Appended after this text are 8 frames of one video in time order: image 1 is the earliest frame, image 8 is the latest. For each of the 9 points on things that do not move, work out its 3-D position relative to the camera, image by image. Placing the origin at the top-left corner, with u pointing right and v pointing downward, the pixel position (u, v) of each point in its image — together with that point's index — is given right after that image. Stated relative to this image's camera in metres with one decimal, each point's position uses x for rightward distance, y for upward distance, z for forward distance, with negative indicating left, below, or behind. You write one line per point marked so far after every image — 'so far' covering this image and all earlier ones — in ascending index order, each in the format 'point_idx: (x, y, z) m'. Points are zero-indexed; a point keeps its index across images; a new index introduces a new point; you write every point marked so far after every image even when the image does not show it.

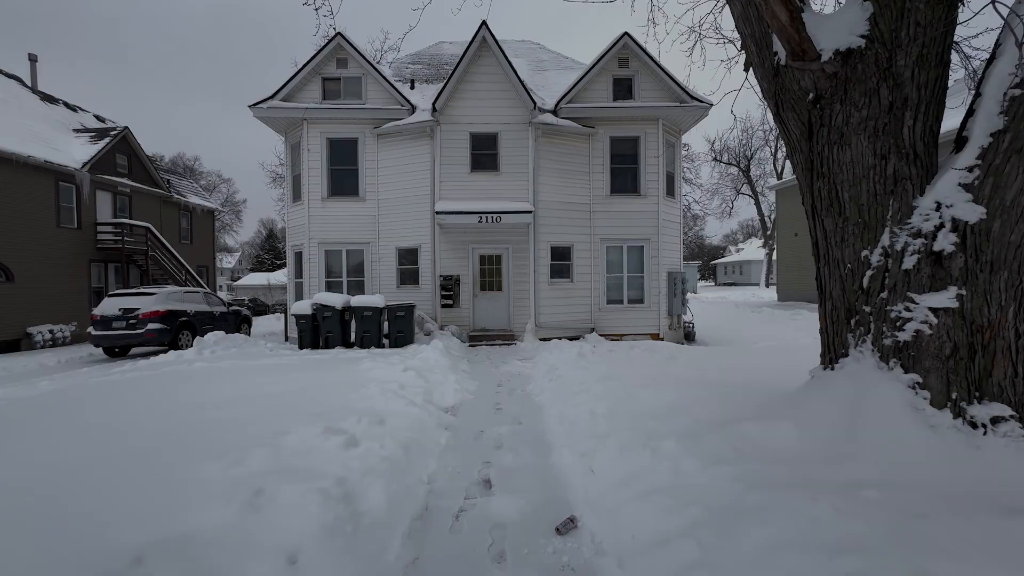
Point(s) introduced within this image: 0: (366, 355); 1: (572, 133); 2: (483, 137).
0: (-2.3, -1.1, +7.9) m
1: (+1.4, +3.5, +11.1) m
2: (-0.7, +3.3, +10.9) m
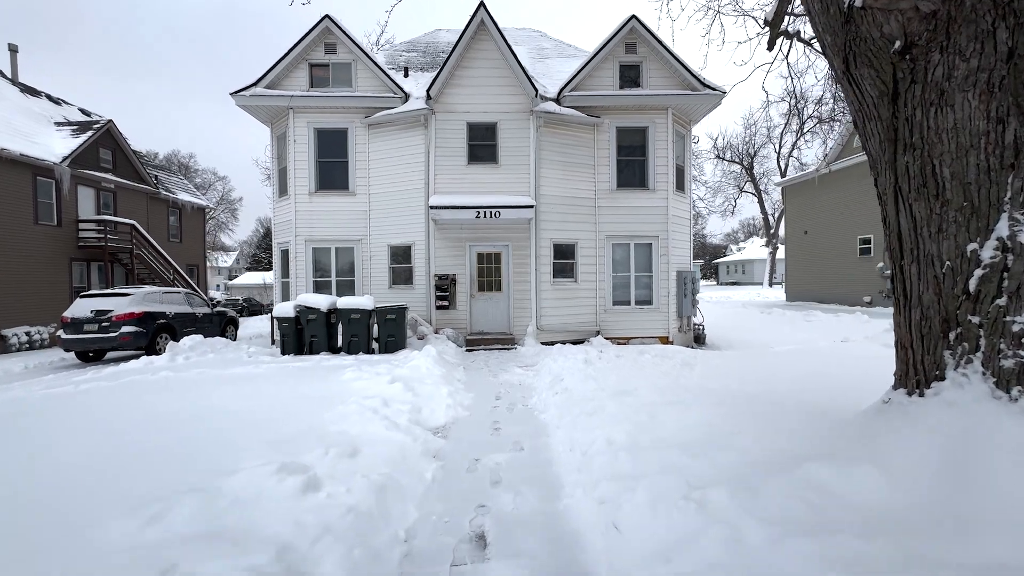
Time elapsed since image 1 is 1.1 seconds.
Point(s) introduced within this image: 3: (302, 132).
0: (-2.3, -1.1, +7.2) m
1: (+1.4, +3.5, +10.4) m
2: (-0.7, +3.3, +10.2) m
3: (-4.4, +3.3, +10.4) m
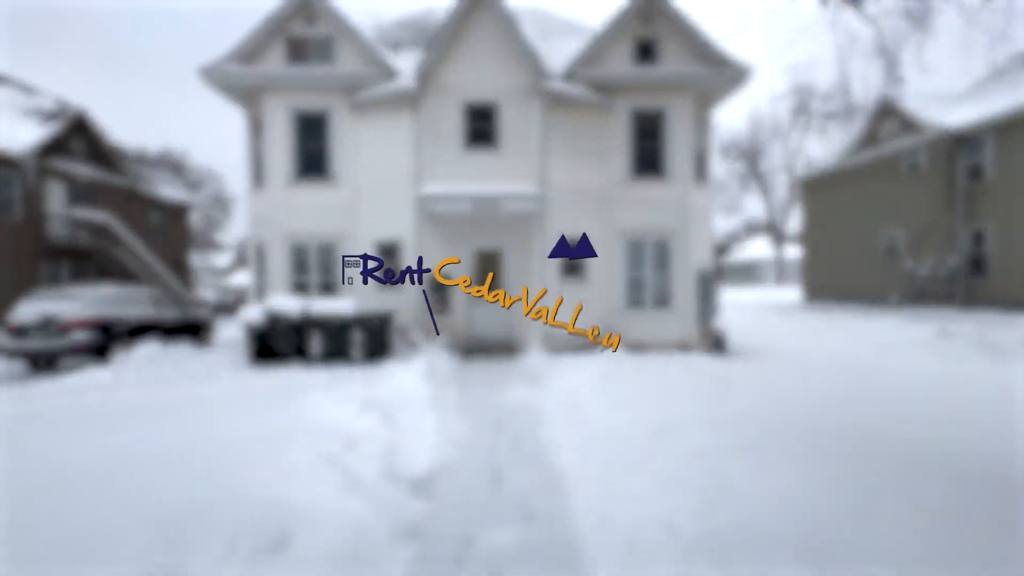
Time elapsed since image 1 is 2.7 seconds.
0: (-2.3, -1.1, +6.1) m
1: (+1.4, +3.5, +9.3) m
2: (-0.6, +3.3, +9.1) m
3: (-4.4, +3.3, +9.3) m
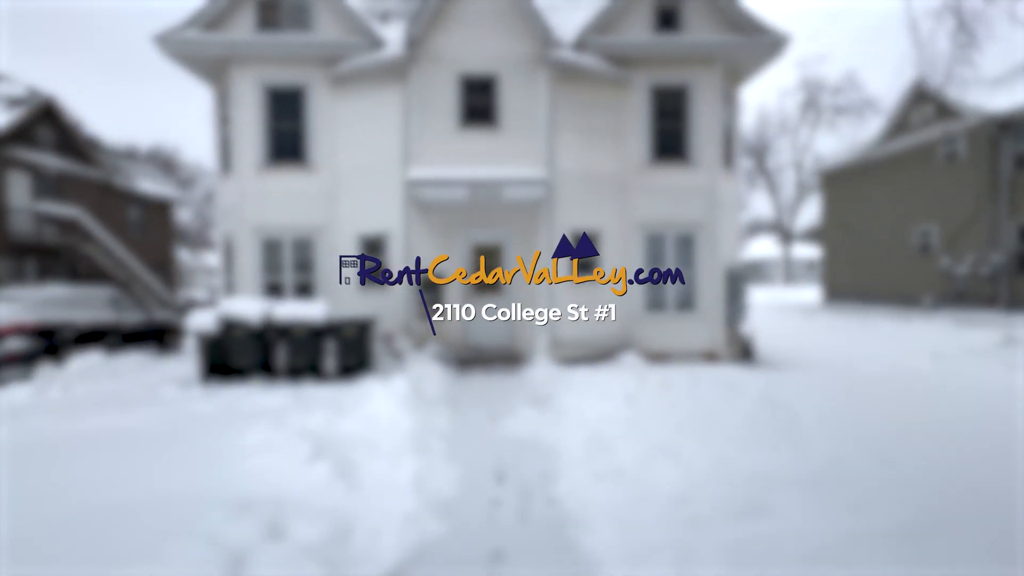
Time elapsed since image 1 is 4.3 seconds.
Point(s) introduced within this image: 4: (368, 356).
0: (-2.2, -1.1, +4.9) m
1: (+1.4, +3.5, +8.1) m
2: (-0.6, +3.3, +7.9) m
3: (-4.4, +3.3, +8.1) m
4: (-1.8, -0.9, +6.2) m
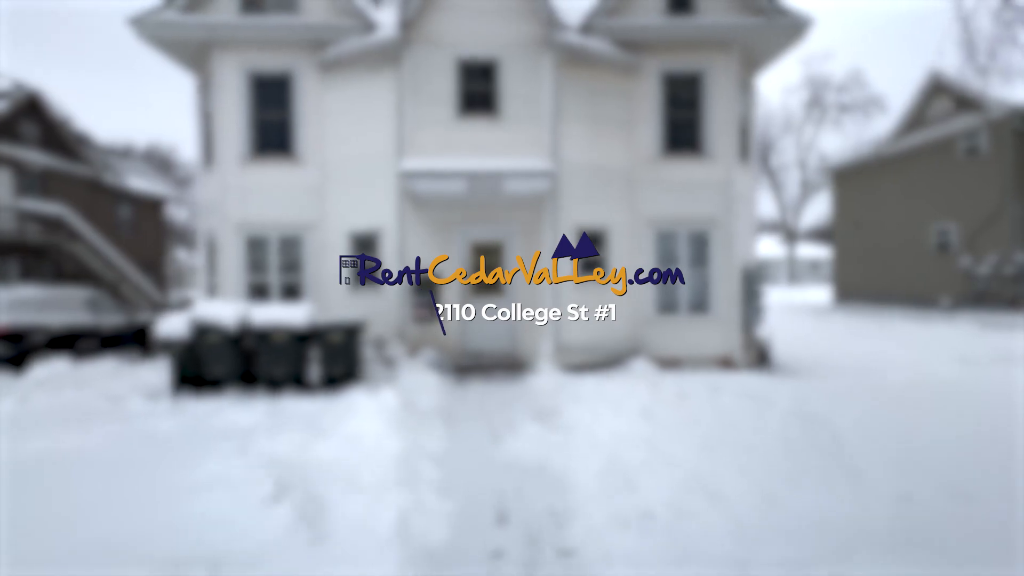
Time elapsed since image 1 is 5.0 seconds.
0: (-2.2, -1.1, +4.4) m
1: (+1.5, +3.4, +7.5) m
2: (-0.6, +3.3, +7.3) m
3: (-4.3, +3.2, +7.6) m
4: (-1.8, -0.9, +5.6) m
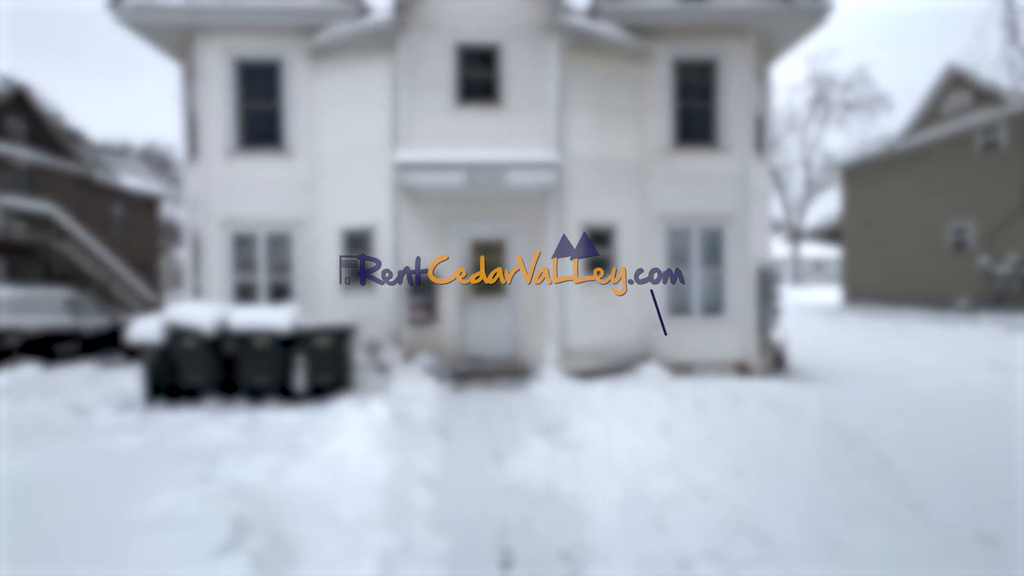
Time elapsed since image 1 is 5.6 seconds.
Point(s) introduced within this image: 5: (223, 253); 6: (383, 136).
0: (-2.2, -1.2, +3.9) m
1: (+1.5, +3.4, +7.1) m
2: (-0.5, +3.3, +6.9) m
3: (-4.3, +3.2, +7.2) m
4: (-1.8, -0.9, +5.2) m
5: (-4.2, +0.5, +7.2) m
6: (-1.7, +2.1, +6.7) m
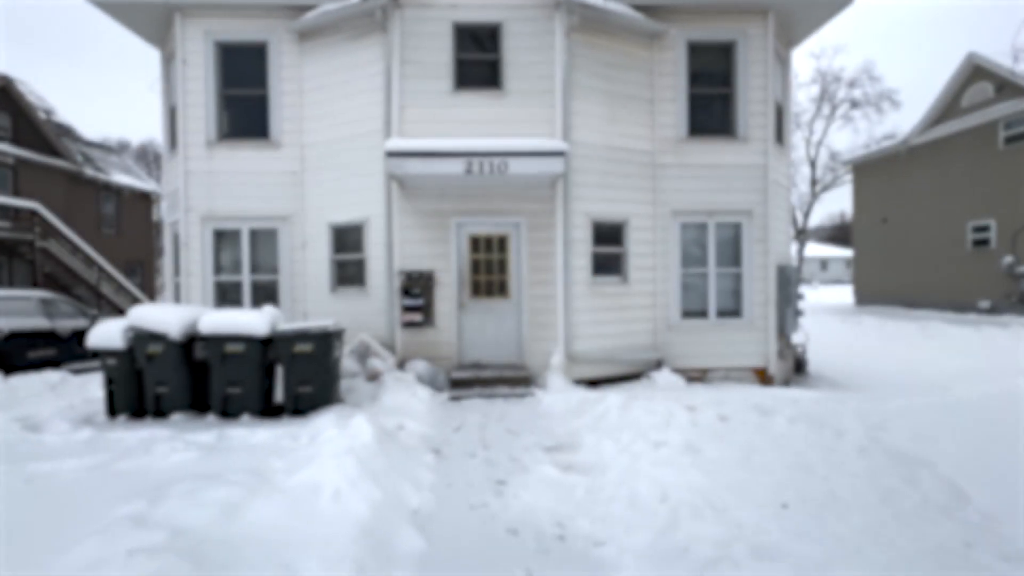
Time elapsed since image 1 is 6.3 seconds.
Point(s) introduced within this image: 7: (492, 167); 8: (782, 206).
0: (-2.1, -1.2, +3.4) m
1: (+1.5, +3.4, +6.5) m
2: (-0.5, +3.3, +6.4) m
3: (-4.3, +3.2, +6.7) m
4: (-1.7, -0.9, +4.7) m
5: (-4.2, +0.5, +6.7) m
6: (-1.7, +2.1, +6.2) m
7: (-0.2, +1.4, +5.7) m
8: (+4.0, +1.2, +7.2) m
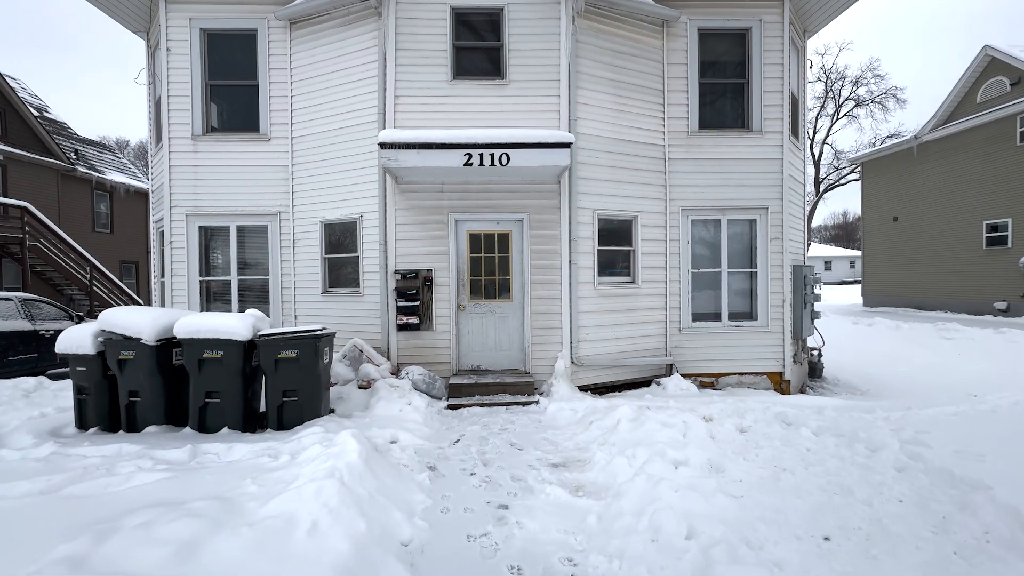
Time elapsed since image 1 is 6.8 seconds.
0: (-2.1, -1.2, +3.1) m
1: (+1.6, +3.4, +6.2) m
2: (-0.5, +3.3, +6.0) m
3: (-4.2, +3.2, +6.3) m
4: (-1.7, -0.9, +4.3) m
5: (-4.2, +0.5, +6.3) m
6: (-1.7, +2.0, +5.8) m
7: (-0.2, +1.4, +5.3) m
8: (+4.0, +1.2, +6.9) m
